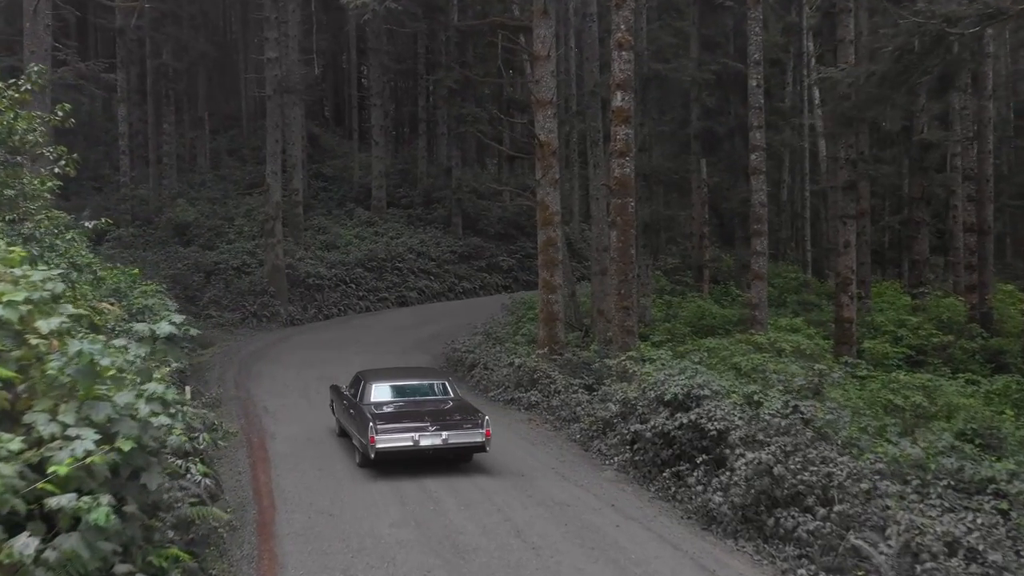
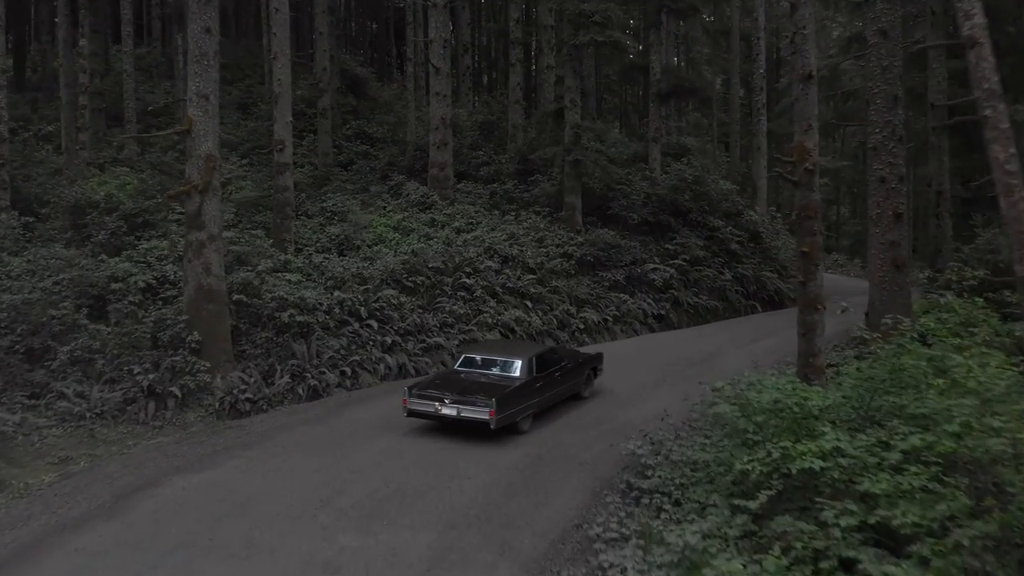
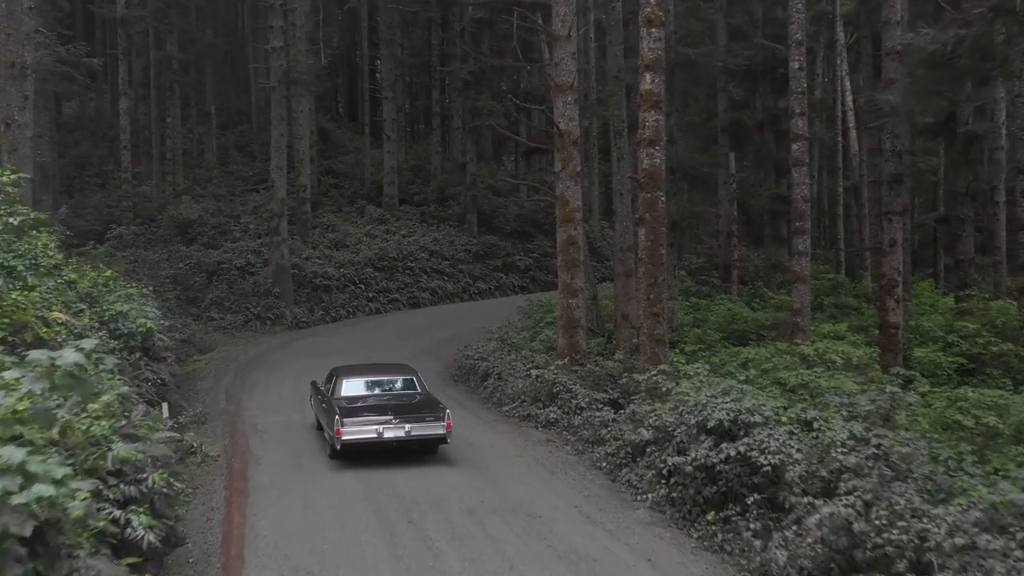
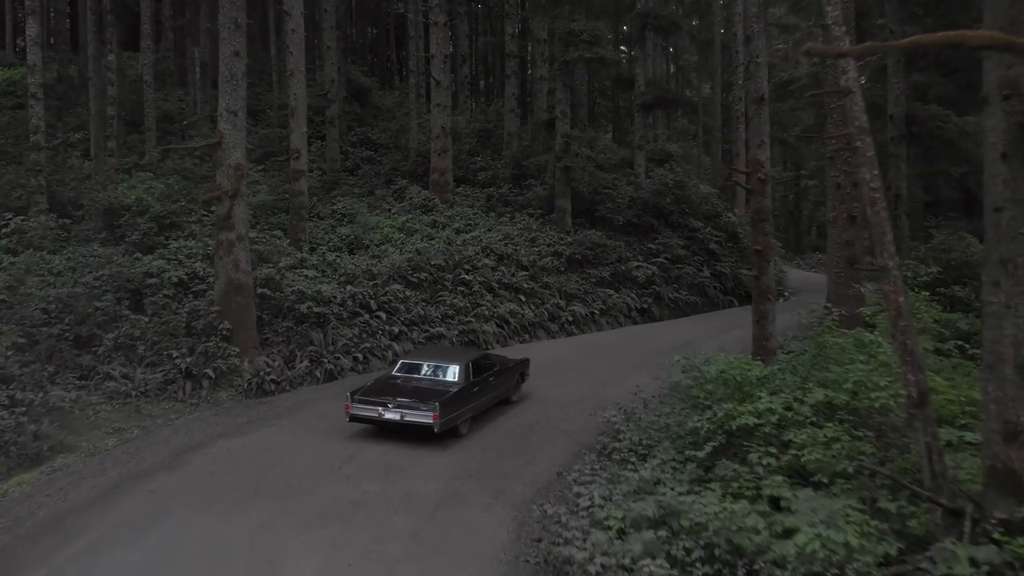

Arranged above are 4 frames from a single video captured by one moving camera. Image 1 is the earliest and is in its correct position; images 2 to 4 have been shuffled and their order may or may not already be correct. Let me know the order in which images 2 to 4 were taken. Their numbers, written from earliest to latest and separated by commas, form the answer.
3, 4, 2
